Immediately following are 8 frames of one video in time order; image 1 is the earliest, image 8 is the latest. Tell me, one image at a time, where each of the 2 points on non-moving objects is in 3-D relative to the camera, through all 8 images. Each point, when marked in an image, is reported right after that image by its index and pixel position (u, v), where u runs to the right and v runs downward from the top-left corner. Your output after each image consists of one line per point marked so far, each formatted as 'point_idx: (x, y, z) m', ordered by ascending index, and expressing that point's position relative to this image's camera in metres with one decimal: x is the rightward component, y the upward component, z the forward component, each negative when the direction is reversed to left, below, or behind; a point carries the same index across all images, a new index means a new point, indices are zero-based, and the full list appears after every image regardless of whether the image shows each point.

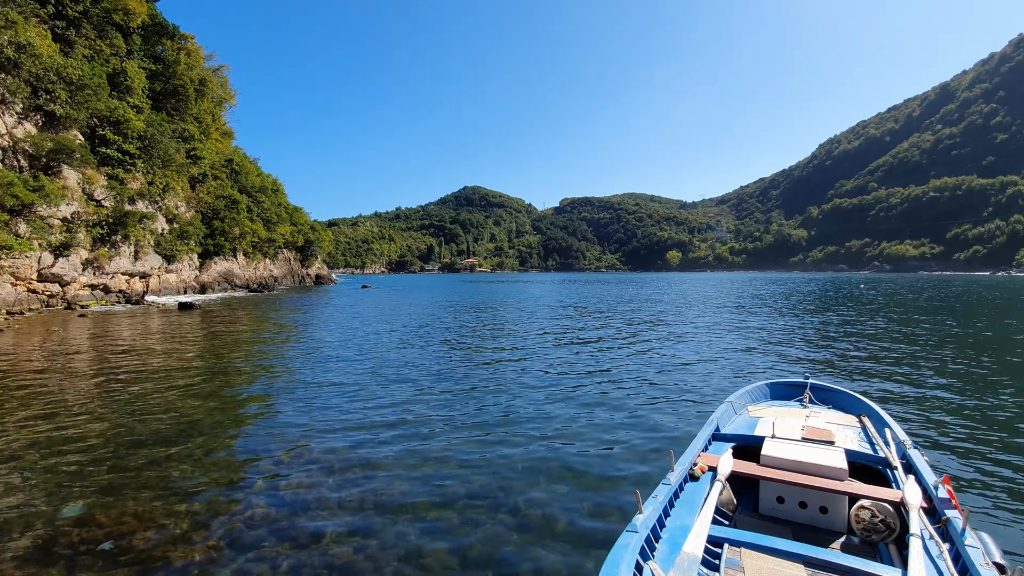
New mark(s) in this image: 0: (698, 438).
0: (+3.4, -2.6, +8.3) m
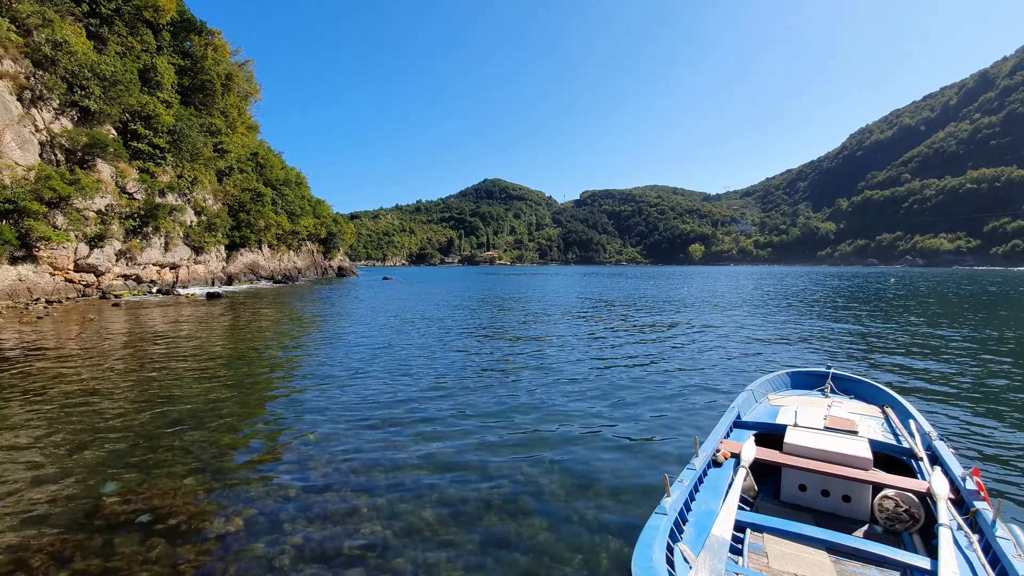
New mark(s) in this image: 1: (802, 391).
0: (+3.7, -2.4, +8.2) m
1: (+7.2, -2.4, +11.7) m
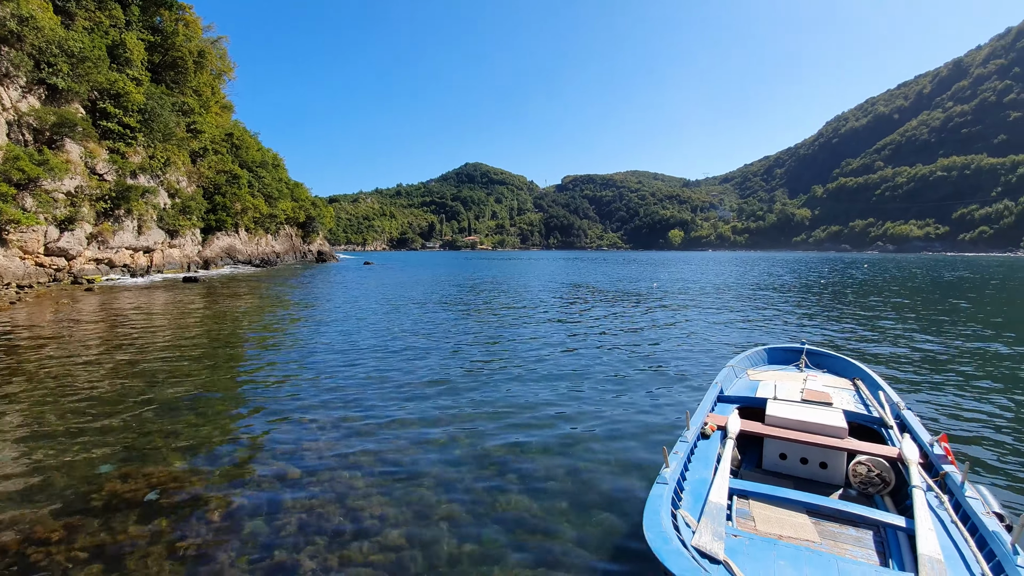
0: (+3.7, -2.2, +8.8) m
1: (+7.1, -2.0, +12.4) m
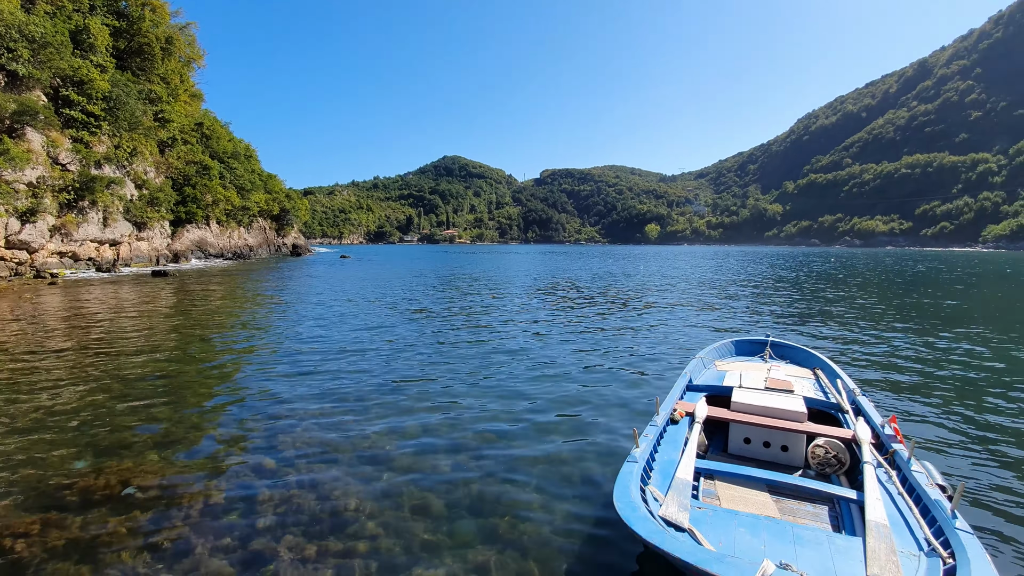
0: (+3.2, -2.0, +9.5) m
1: (+6.5, -1.9, +13.2) m
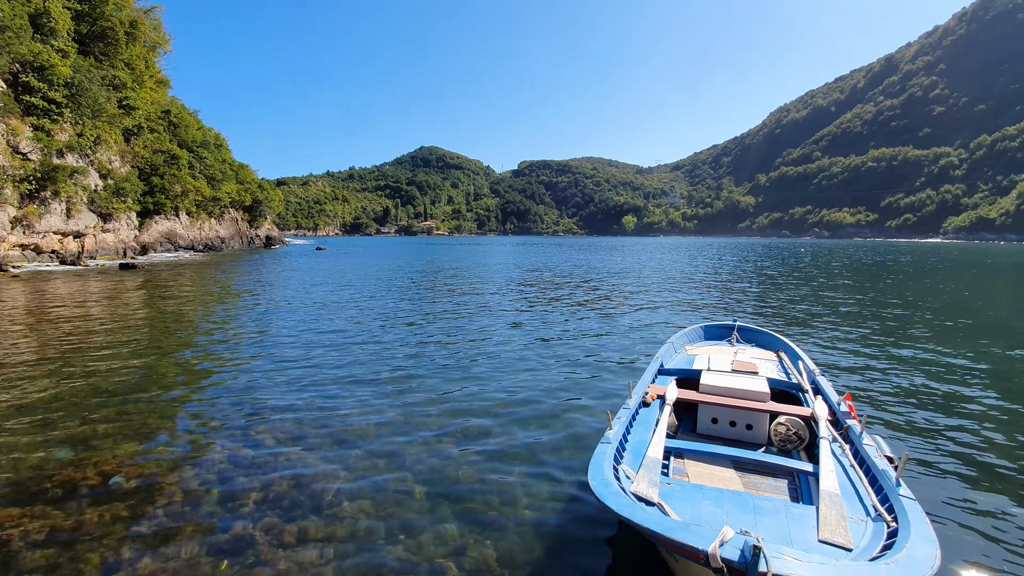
0: (+2.9, -1.8, +10.4) m
1: (+5.9, -1.6, +14.2) m
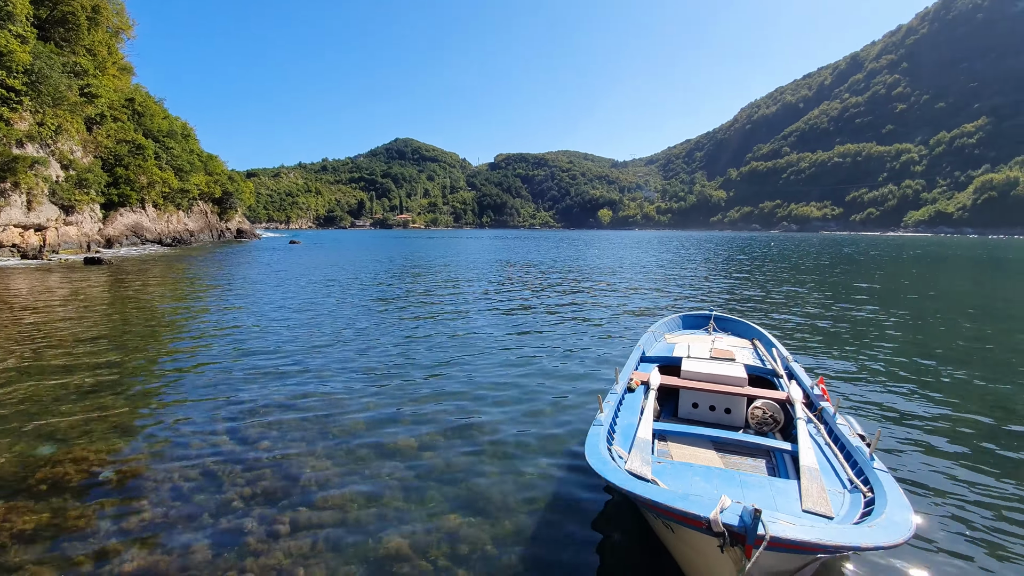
0: (+2.8, -1.7, +11.3) m
1: (+5.7, -1.4, +15.3) m
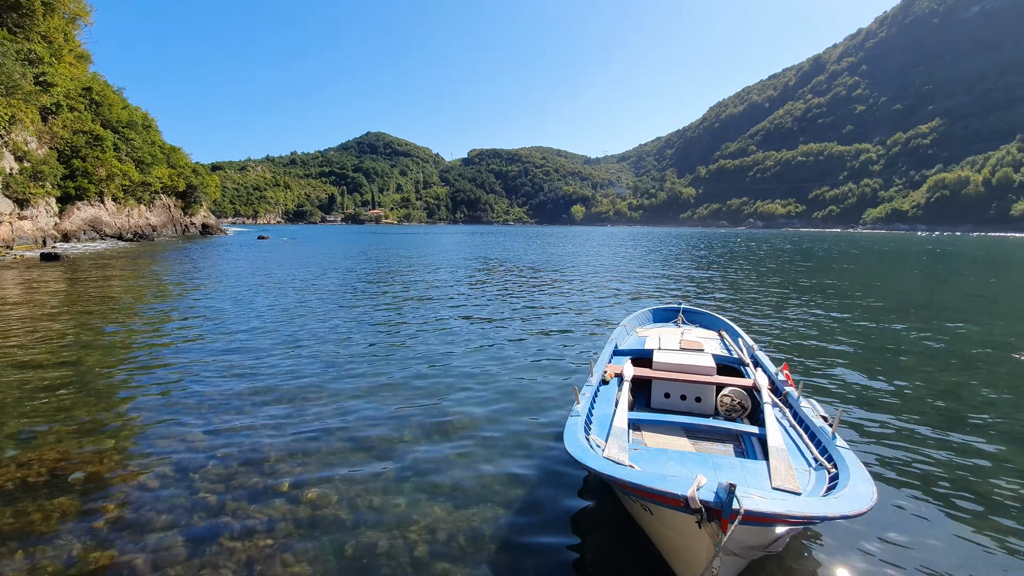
0: (+2.4, -1.6, +12.6) m
1: (+5.1, -1.2, +16.7) m
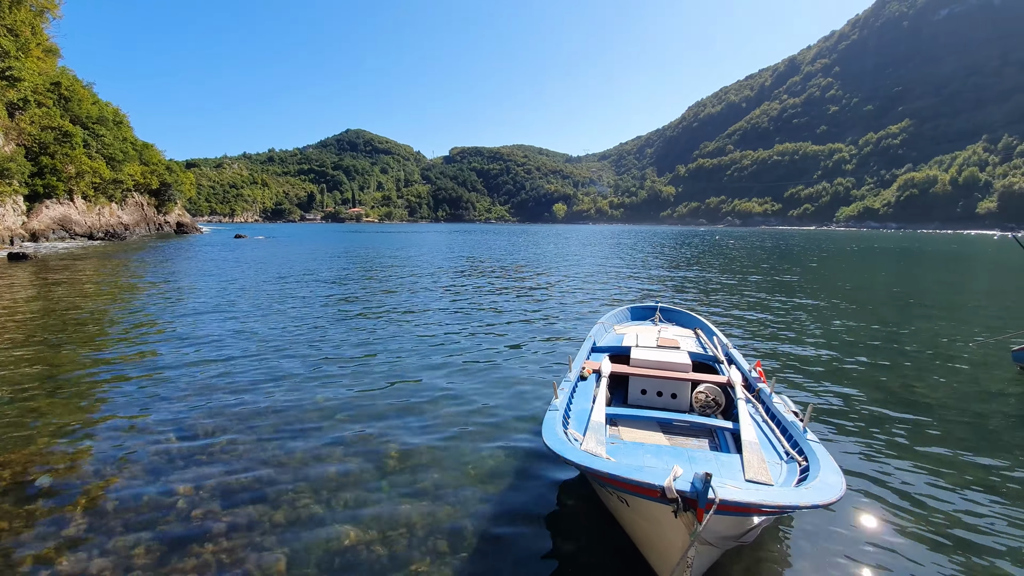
0: (+1.9, -1.7, +13.5) m
1: (+4.4, -1.3, +17.7) m
